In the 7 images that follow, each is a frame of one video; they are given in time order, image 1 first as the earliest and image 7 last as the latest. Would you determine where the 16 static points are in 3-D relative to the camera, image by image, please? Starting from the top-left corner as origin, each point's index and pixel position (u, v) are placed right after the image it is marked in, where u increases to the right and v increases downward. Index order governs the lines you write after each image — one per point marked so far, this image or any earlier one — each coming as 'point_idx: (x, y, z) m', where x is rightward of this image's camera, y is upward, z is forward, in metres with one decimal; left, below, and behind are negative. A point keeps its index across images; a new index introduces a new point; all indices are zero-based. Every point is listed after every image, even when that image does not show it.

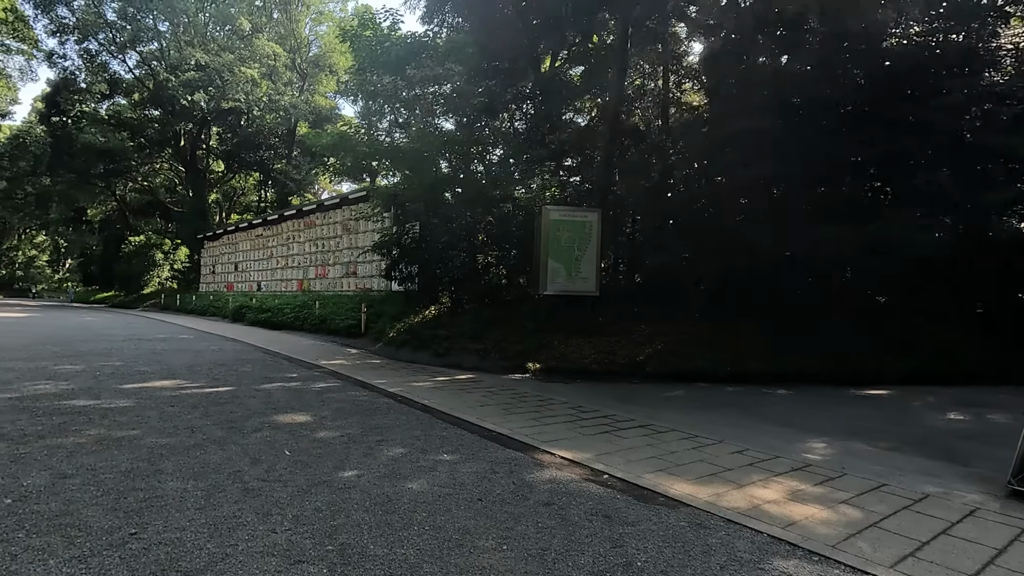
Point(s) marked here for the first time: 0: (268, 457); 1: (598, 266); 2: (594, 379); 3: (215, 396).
0: (-1.8, -1.3, +4.1) m
1: (+1.8, +0.5, +11.1) m
2: (+1.4, -1.5, +8.9) m
3: (-3.4, -1.3, +6.2) m
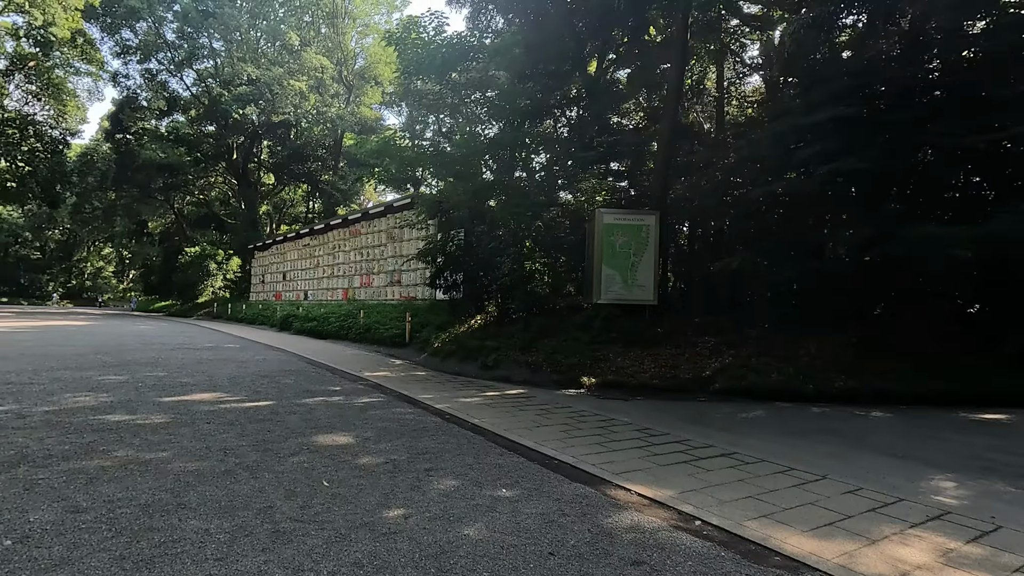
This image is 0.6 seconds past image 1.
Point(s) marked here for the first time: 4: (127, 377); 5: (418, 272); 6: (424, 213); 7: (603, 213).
0: (-1.4, -1.3, +3.6) m
1: (+2.8, +0.3, +10.3) m
2: (+2.2, -1.6, +8.2) m
3: (-2.8, -1.3, +5.8) m
4: (-5.5, -1.3, +7.7) m
5: (-2.8, +0.5, +16.4) m
6: (-2.3, +1.9, +13.7) m
7: (+1.8, +1.4, +10.3) m
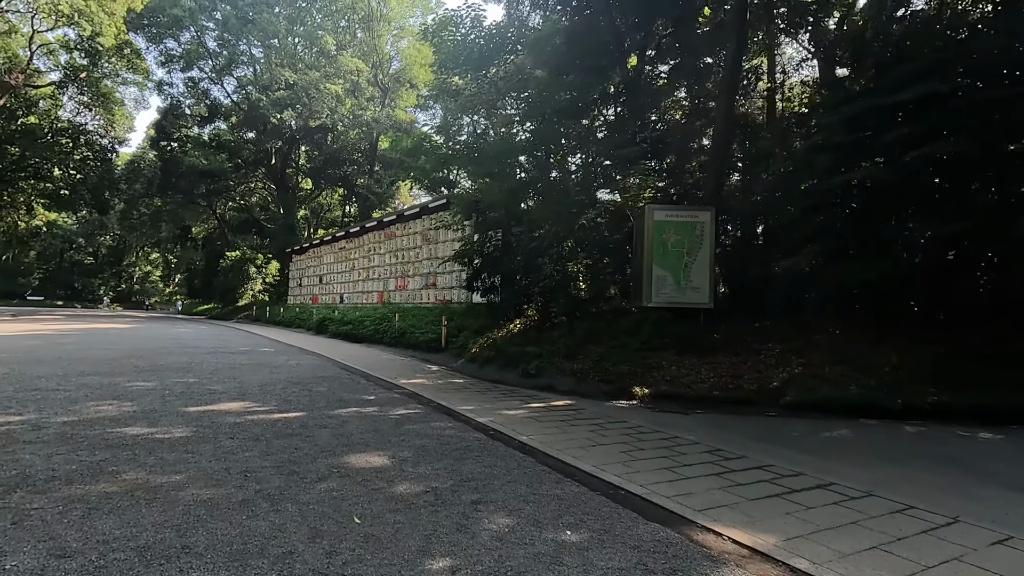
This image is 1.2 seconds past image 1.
0: (-1.0, -1.3, +3.0) m
1: (+3.5, +0.3, +9.5) m
2: (+2.8, -1.7, +7.4) m
3: (-2.3, -1.4, +5.3) m
4: (-4.9, -1.3, +7.3) m
5: (-1.7, +0.4, +15.9) m
6: (-1.3, +1.8, +13.2) m
7: (+2.5, +1.4, +9.6) m
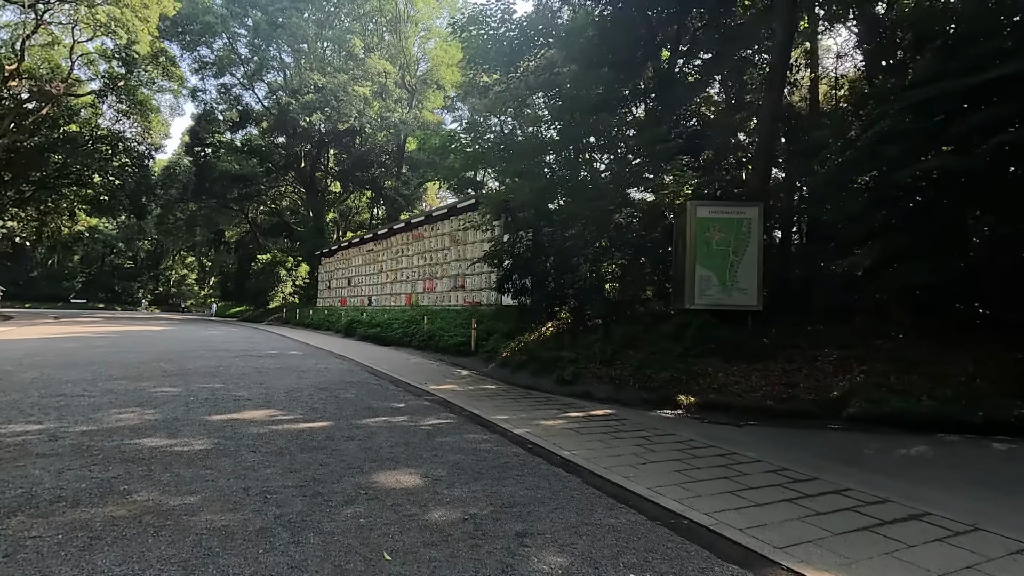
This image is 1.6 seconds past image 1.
0: (-0.7, -1.3, +2.6) m
1: (+4.1, +0.2, +8.9) m
2: (+3.3, -1.7, +6.8) m
3: (-1.9, -1.4, +5.0) m
4: (-4.4, -1.3, +7.1) m
5: (-0.8, +0.4, +15.5) m
6: (-0.6, +1.8, +12.9) m
7: (+3.1, +1.4, +9.0) m
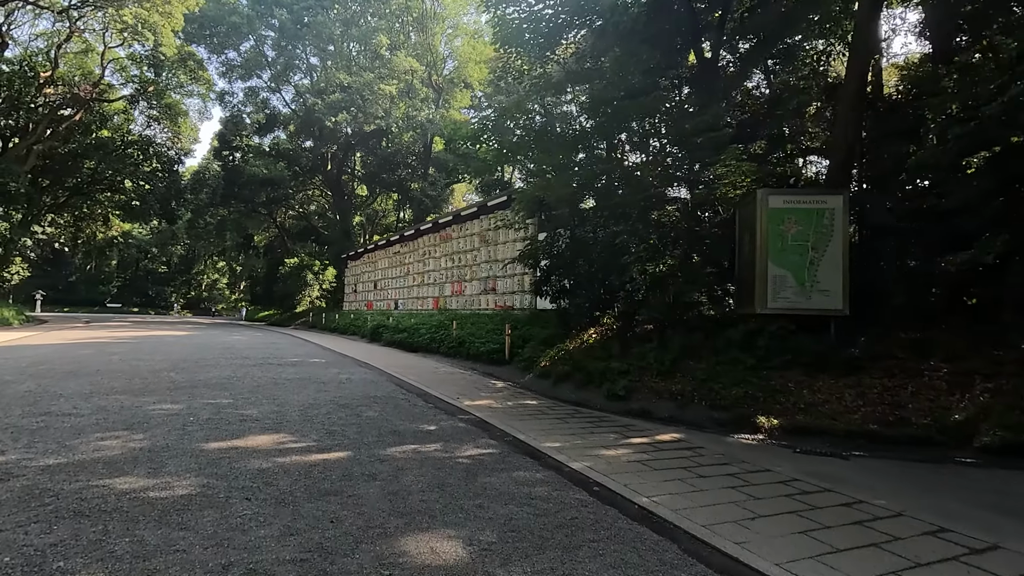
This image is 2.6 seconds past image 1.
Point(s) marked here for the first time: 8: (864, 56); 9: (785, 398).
0: (-0.4, -1.3, +1.6) m
1: (+4.7, +0.2, +7.6) m
2: (+3.8, -1.7, +5.6) m
3: (-1.4, -1.4, +4.0) m
4: (-3.8, -1.4, +6.3) m
5: (+0.1, +0.3, +14.5) m
6: (+0.2, +1.7, +11.8) m
7: (+3.7, +1.3, +7.8) m
8: (+5.4, +3.5, +8.2) m
9: (+3.4, -1.4, +6.8) m
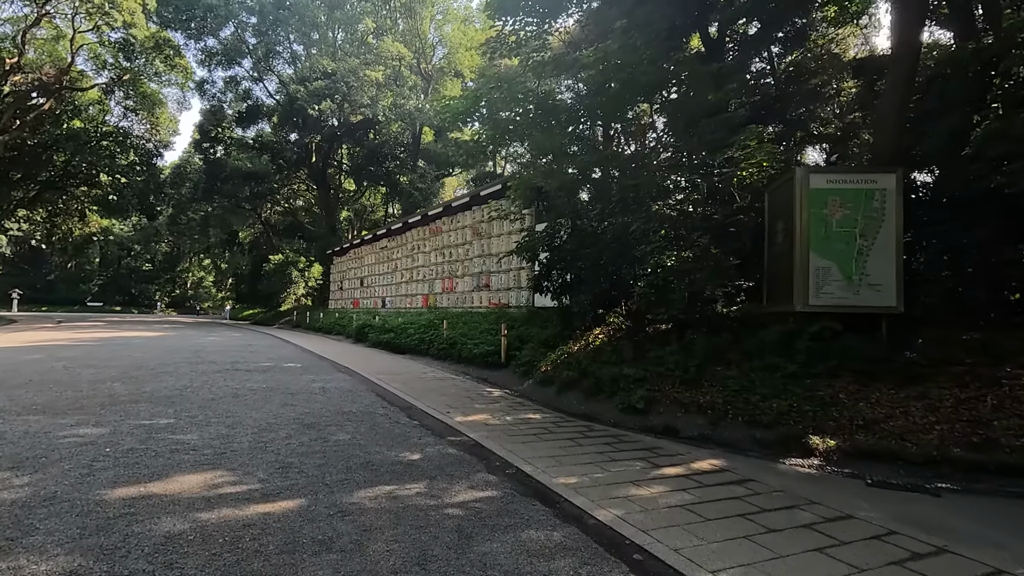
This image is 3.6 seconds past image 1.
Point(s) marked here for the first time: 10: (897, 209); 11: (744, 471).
0: (-0.3, -1.3, +0.4) m
1: (+4.7, +0.3, +6.6) m
2: (+3.9, -1.6, +4.5) m
3: (-1.4, -1.4, +2.8) m
4: (-3.8, -1.3, +5.1) m
5: (0.0, +0.4, +13.3) m
6: (+0.2, +1.8, +10.7) m
7: (+3.7, +1.4, +6.7) m
8: (+5.3, +3.6, +7.1) m
9: (+3.4, -1.3, +5.7) m
10: (+4.7, +1.0, +6.6) m
11: (+2.0, -1.6, +4.7) m
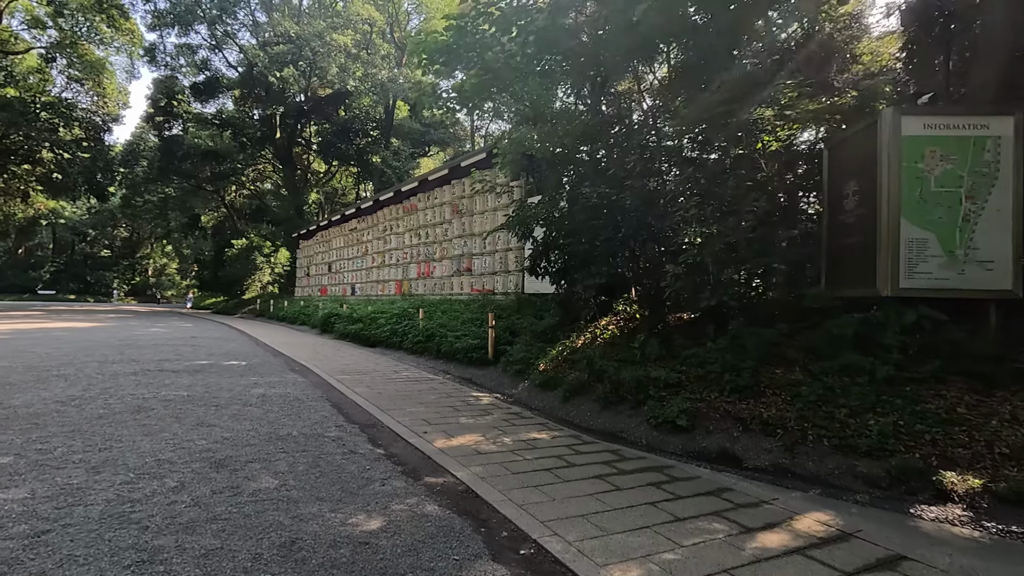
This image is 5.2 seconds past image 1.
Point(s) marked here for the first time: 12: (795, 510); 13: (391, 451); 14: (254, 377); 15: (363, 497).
0: (0.0, -1.2, -1.3) m
1: (+4.7, +0.5, +5.0) m
2: (+4.0, -1.5, +3.0) m
3: (-1.2, -1.2, +1.1) m
4: (-3.7, -1.2, +3.2) m
5: (-0.3, +0.8, +11.6) m
6: (0.0, +2.1, +8.9) m
7: (+3.7, +1.6, +5.1) m
8: (+5.3, +3.8, +5.5) m
9: (+3.5, -1.1, +4.1) m
10: (+4.7, +1.2, +5.0) m
11: (+2.1, -1.4, +3.1) m
12: (+1.8, -1.4, +3.4) m
13: (-1.0, -1.3, +4.4) m
14: (-3.8, -1.3, +8.0) m
15: (-0.9, -1.3, +3.4) m
